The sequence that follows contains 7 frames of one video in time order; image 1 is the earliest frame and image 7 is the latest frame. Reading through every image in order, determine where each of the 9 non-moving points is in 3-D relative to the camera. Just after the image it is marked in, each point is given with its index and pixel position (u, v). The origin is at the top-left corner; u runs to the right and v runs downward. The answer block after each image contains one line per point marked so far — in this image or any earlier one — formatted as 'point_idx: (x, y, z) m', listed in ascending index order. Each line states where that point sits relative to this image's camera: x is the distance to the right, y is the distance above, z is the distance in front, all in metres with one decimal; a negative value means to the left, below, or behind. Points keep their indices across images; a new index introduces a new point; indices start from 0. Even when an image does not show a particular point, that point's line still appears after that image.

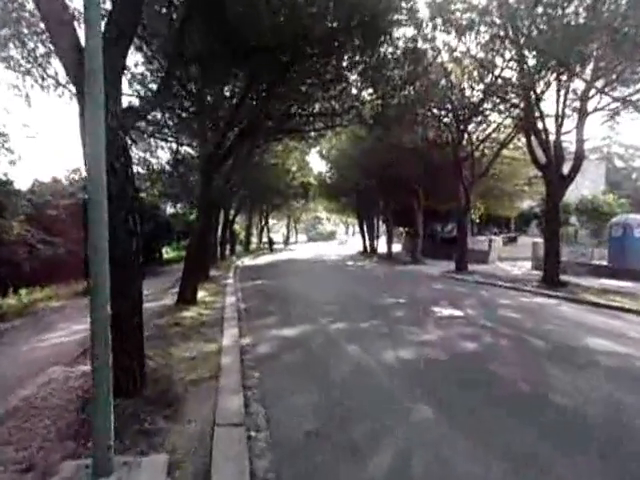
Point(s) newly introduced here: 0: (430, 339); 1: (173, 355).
0: (+1.6, -1.4, +11.9) m
1: (-1.8, -1.4, +10.3) m
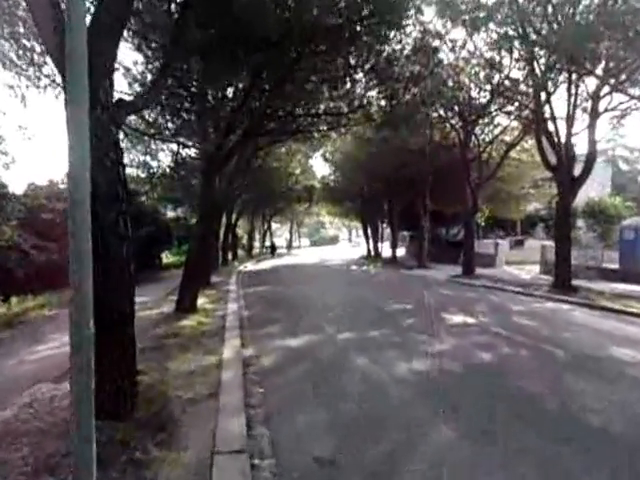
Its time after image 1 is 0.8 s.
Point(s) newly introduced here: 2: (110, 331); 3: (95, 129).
0: (+1.7, -1.5, +11.3) m
1: (-1.7, -1.5, +9.6) m
2: (-1.6, -0.7, +6.4) m
3: (-1.6, +0.8, +6.1) m
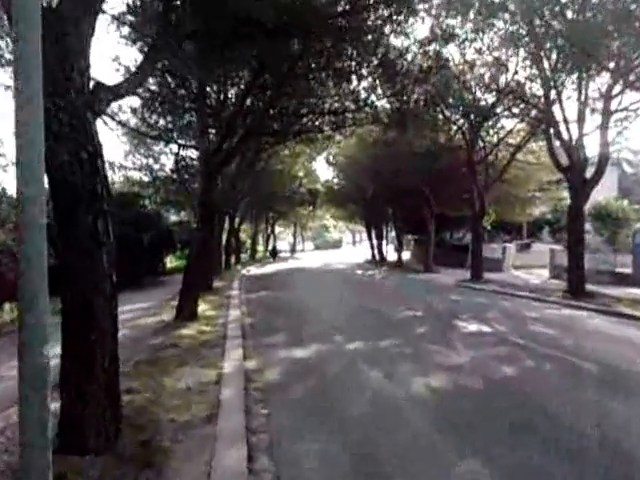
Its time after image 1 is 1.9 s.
0: (+1.8, -1.5, +10.5) m
1: (-1.6, -1.5, +8.8) m
2: (-1.5, -0.7, +5.6) m
3: (-1.6, +0.8, +5.3) m
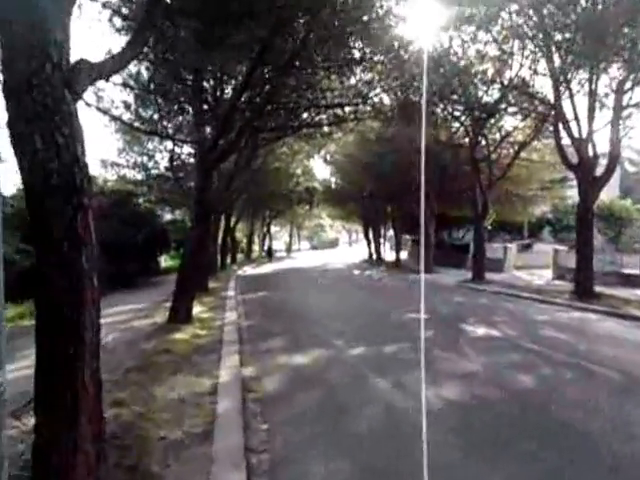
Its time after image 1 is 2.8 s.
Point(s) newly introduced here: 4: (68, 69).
0: (+1.8, -1.5, +9.8) m
1: (-1.6, -1.5, +8.1) m
2: (-1.5, -0.7, +4.9) m
3: (-1.5, +0.8, +4.6) m
4: (-1.5, +1.0, +4.8) m
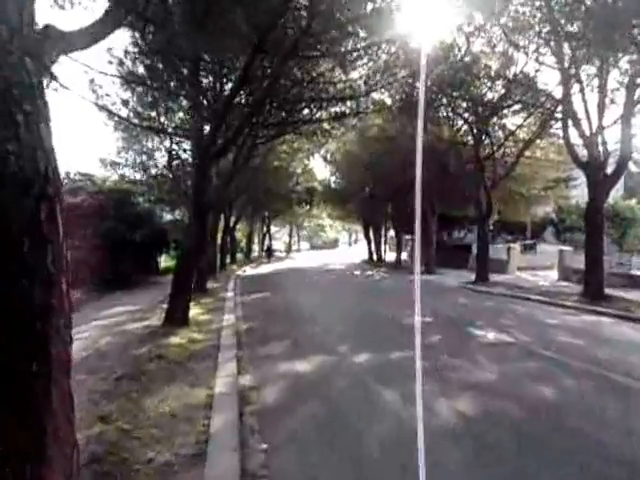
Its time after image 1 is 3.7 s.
0: (+1.9, -1.5, +9.1) m
1: (-1.5, -1.5, +7.5) m
2: (-1.4, -0.7, +4.2) m
3: (-1.5, +0.8, +3.9) m
4: (-1.4, +1.0, +4.2) m
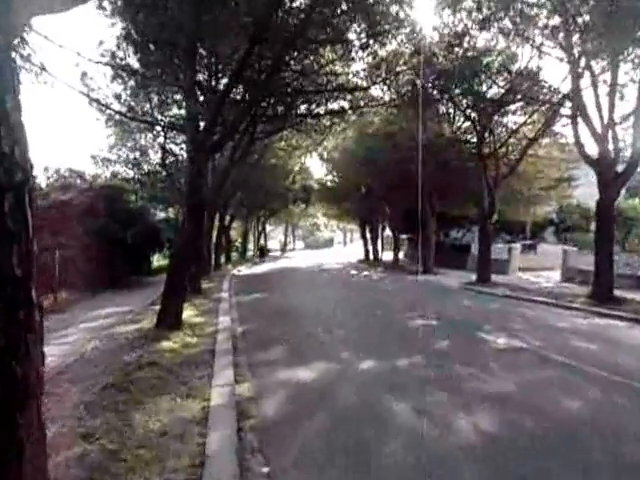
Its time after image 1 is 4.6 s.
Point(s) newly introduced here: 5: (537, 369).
0: (+1.9, -1.5, +8.4) m
1: (-1.5, -1.5, +6.8) m
2: (-1.3, -0.7, +3.5) m
3: (-1.4, +0.8, +3.2) m
4: (-1.3, +1.0, +3.5) m
5: (+2.5, -1.5, +9.8) m
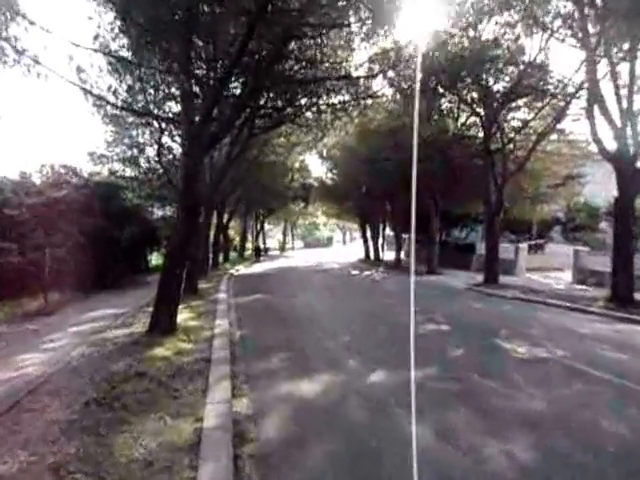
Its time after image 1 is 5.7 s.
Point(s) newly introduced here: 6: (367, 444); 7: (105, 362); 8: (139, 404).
0: (+2.0, -1.5, +7.5) m
1: (-1.4, -1.5, +5.8) m
2: (-1.3, -0.7, +2.5) m
3: (-1.3, +0.8, +2.2) m
4: (-1.2, +1.0, +2.5) m
5: (+2.6, -1.5, +8.8) m
6: (+0.4, -1.6, +6.6) m
7: (-2.7, -1.5, +10.5) m
8: (-1.7, -1.5, +7.8) m
